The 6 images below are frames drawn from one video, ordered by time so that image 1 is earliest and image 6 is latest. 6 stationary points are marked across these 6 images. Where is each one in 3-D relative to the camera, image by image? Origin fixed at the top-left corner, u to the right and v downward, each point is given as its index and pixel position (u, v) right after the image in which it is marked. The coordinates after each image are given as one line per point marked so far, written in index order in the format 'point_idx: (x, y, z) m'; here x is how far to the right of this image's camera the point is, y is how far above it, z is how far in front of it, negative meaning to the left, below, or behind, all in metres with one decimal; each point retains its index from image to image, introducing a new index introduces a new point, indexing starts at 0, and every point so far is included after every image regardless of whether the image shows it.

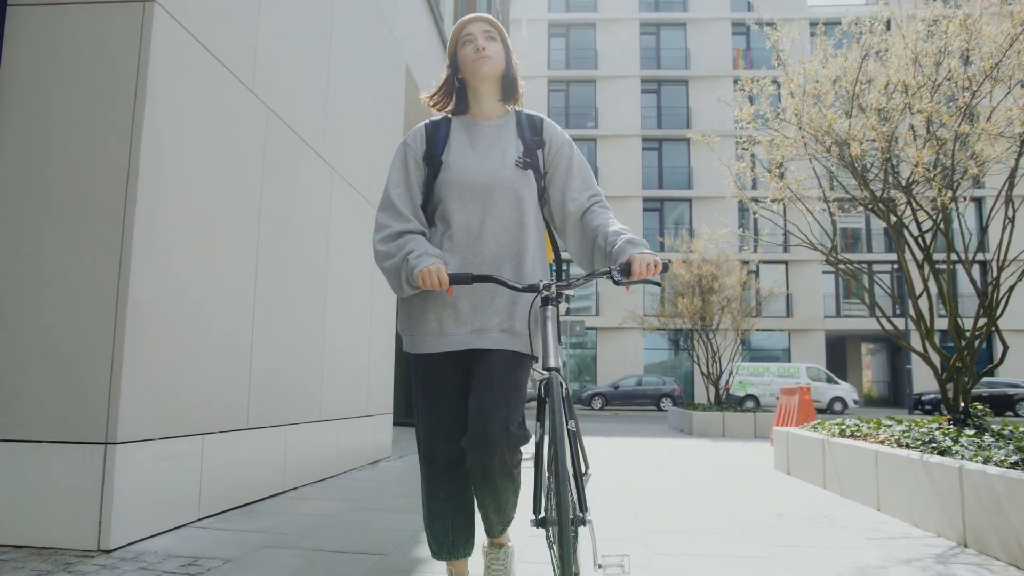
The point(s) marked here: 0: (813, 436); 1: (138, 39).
0: (+2.5, -1.2, +6.0) m
1: (-1.7, +1.1, +3.2) m
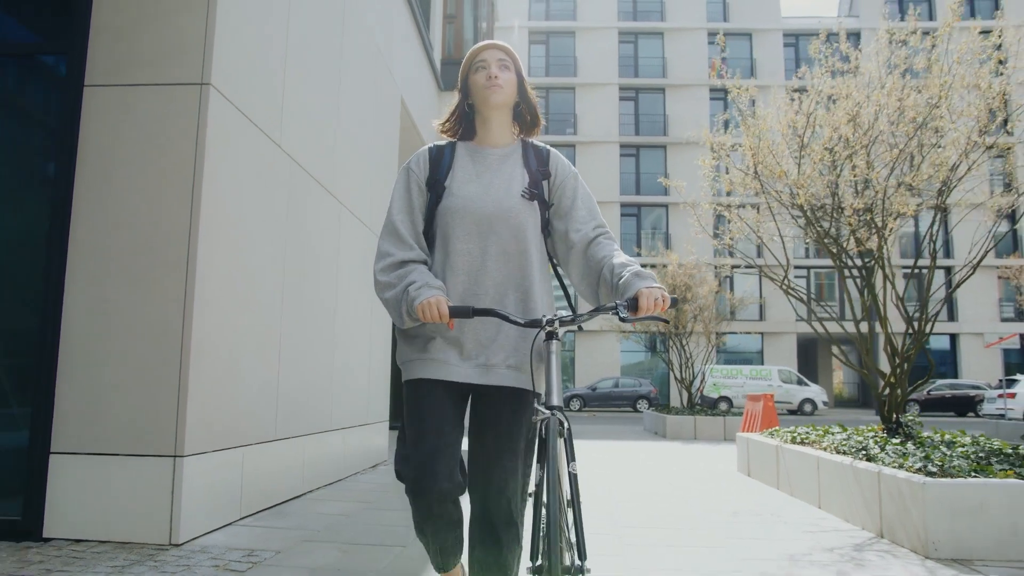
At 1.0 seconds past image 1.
0: (+2.4, -1.4, +6.8) m
1: (-1.7, +0.9, +3.9) m
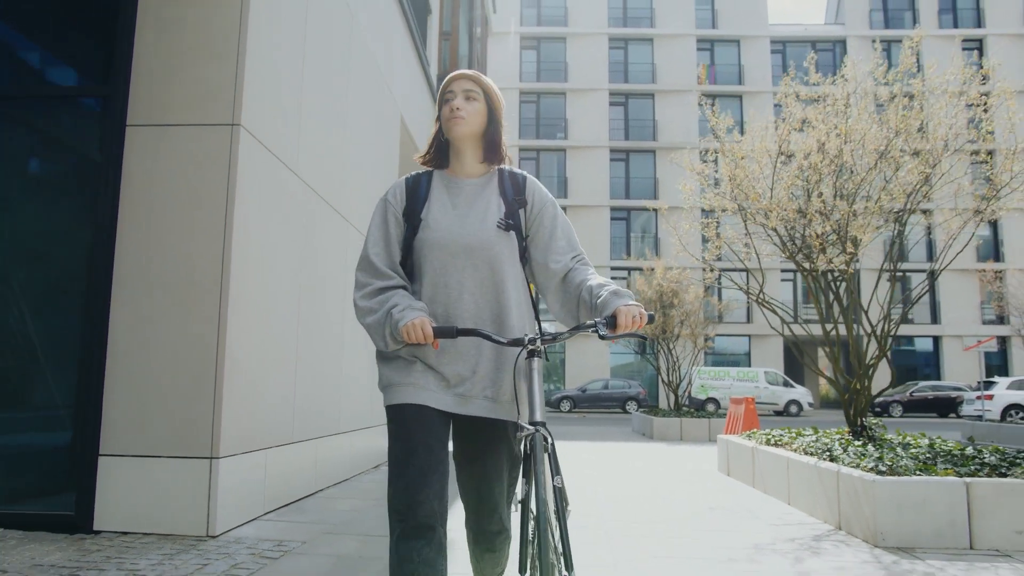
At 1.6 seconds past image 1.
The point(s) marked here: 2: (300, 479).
0: (+2.3, -1.6, +7.3) m
1: (-1.7, +0.8, +4.3) m
2: (-1.6, -1.4, +5.5) m
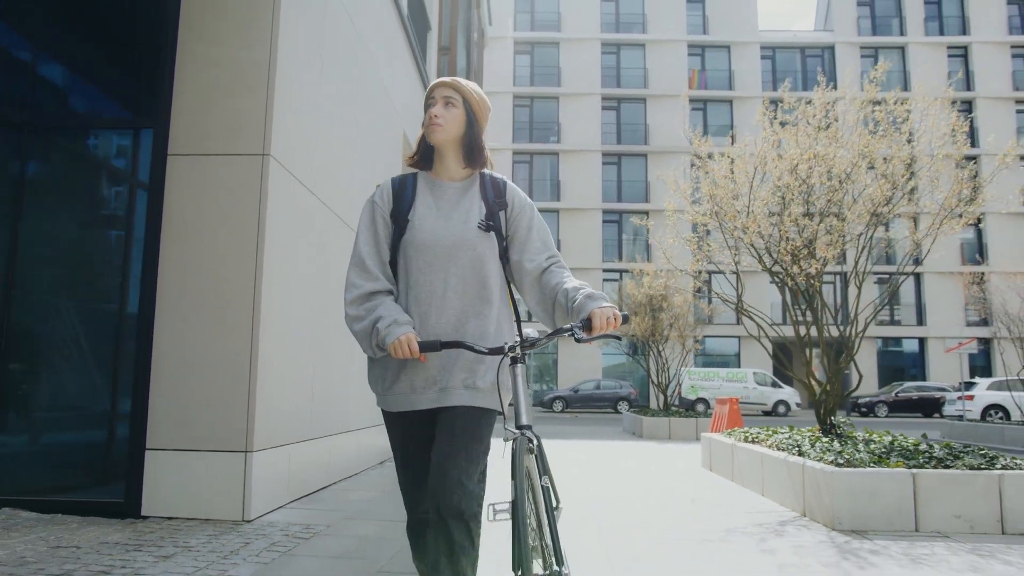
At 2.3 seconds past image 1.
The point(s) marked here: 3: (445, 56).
0: (+2.3, -1.6, +7.8) m
1: (-1.7, +0.7, +4.8) m
2: (-1.6, -1.5, +6.0) m
3: (-1.2, +4.3, +13.5) m
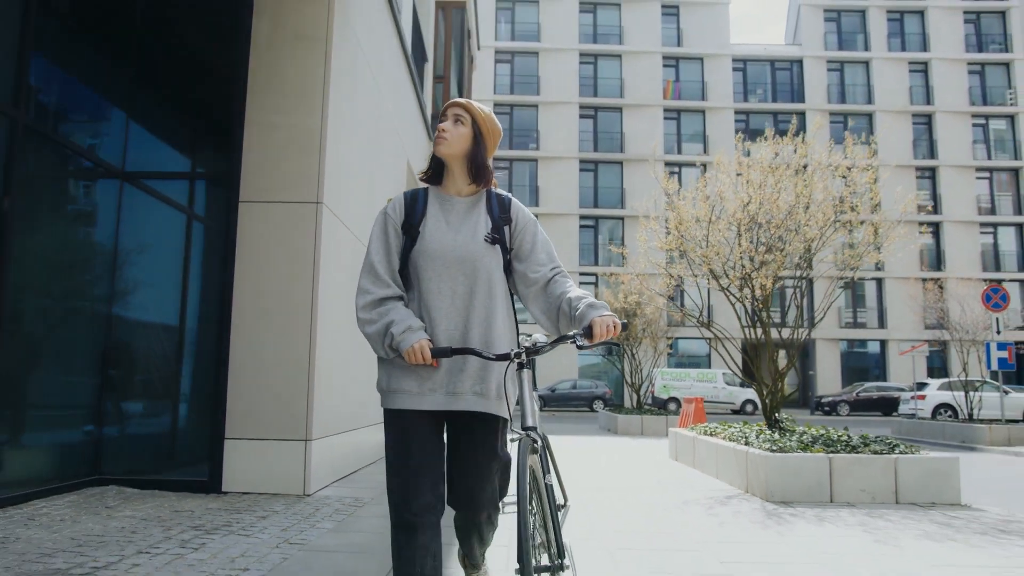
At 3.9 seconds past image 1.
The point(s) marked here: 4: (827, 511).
0: (+2.2, -1.8, +9.2) m
1: (-1.6, +0.5, +6.0) m
2: (-1.6, -1.7, +7.2) m
3: (-1.5, +4.1, +14.7) m
4: (+2.5, -1.7, +5.7) m
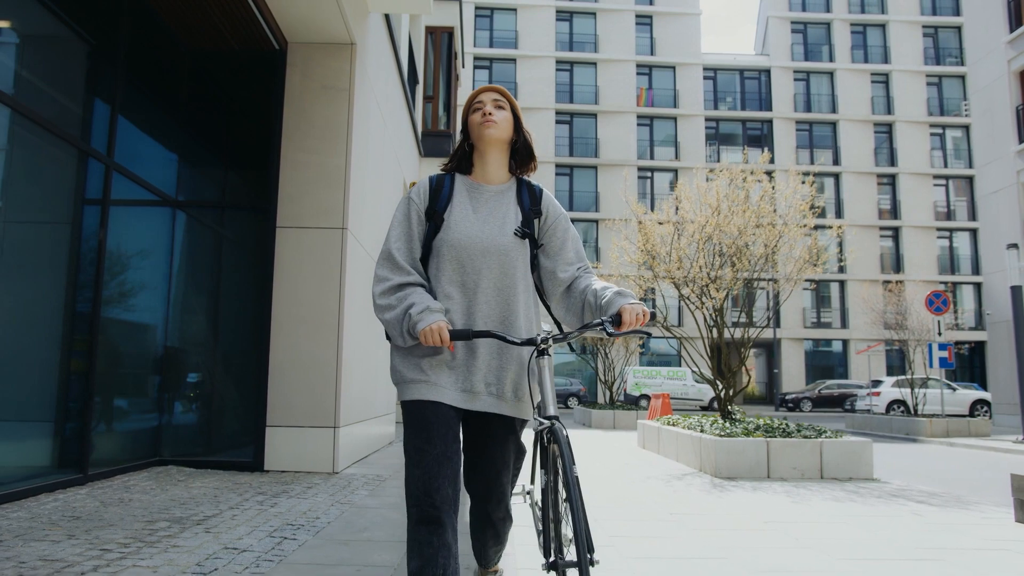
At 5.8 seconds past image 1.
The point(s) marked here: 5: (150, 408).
0: (+2.0, -2.0, +10.5) m
1: (-1.7, +0.4, +7.2) m
2: (-1.7, -1.8, +8.3) m
3: (-1.8, +4.0, +15.8) m
4: (+2.4, -1.9, +7.0) m
5: (-3.5, -1.2, +7.0) m
